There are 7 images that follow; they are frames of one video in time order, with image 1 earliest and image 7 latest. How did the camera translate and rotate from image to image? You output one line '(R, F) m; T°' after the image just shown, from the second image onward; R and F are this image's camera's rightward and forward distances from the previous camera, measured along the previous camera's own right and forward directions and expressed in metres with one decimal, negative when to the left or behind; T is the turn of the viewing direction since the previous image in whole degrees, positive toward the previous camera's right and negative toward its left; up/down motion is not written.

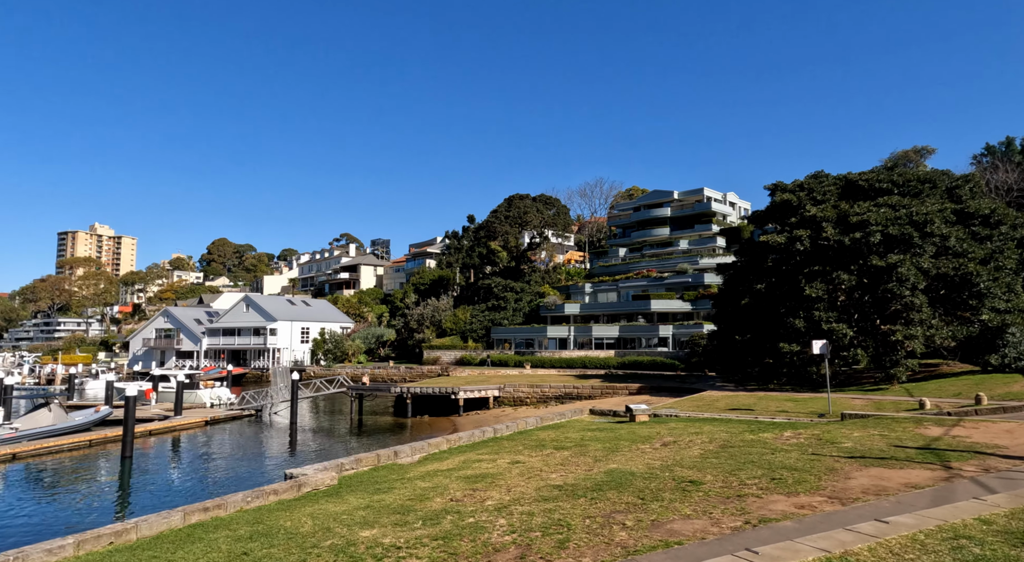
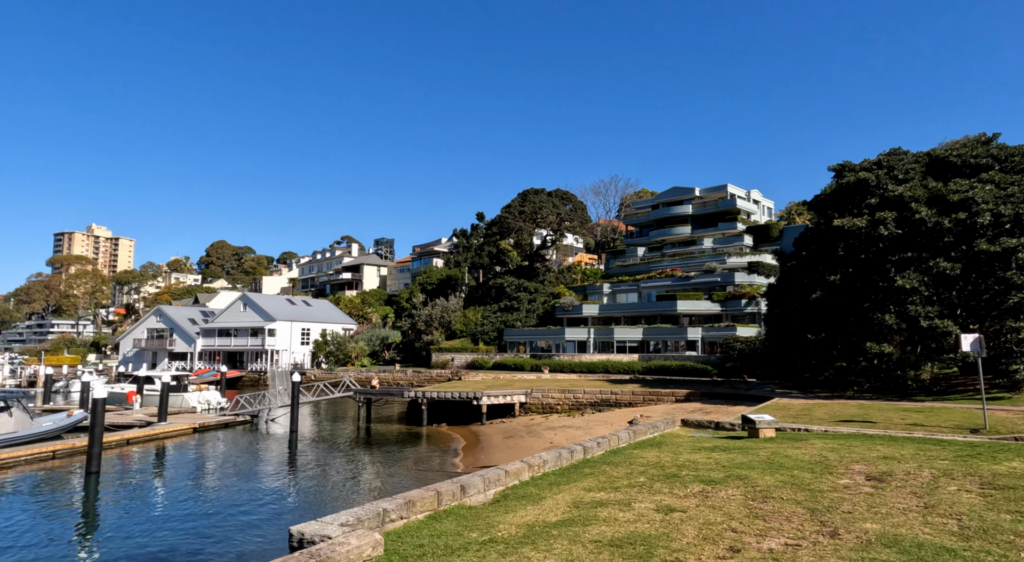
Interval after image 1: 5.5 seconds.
(-1.7, +4.8) m; 0°
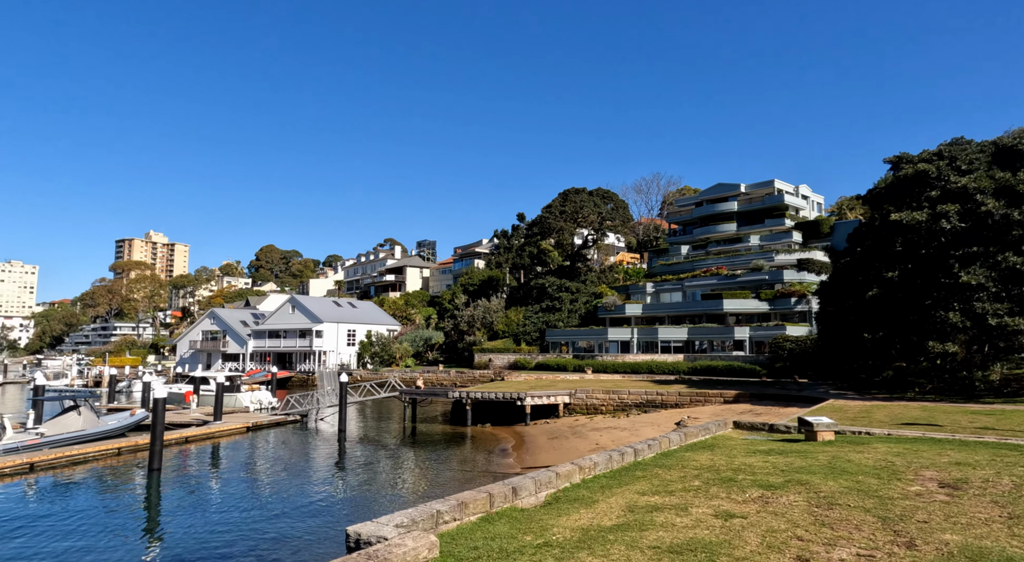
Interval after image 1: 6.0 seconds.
(-0.1, +0.2) m; -3°
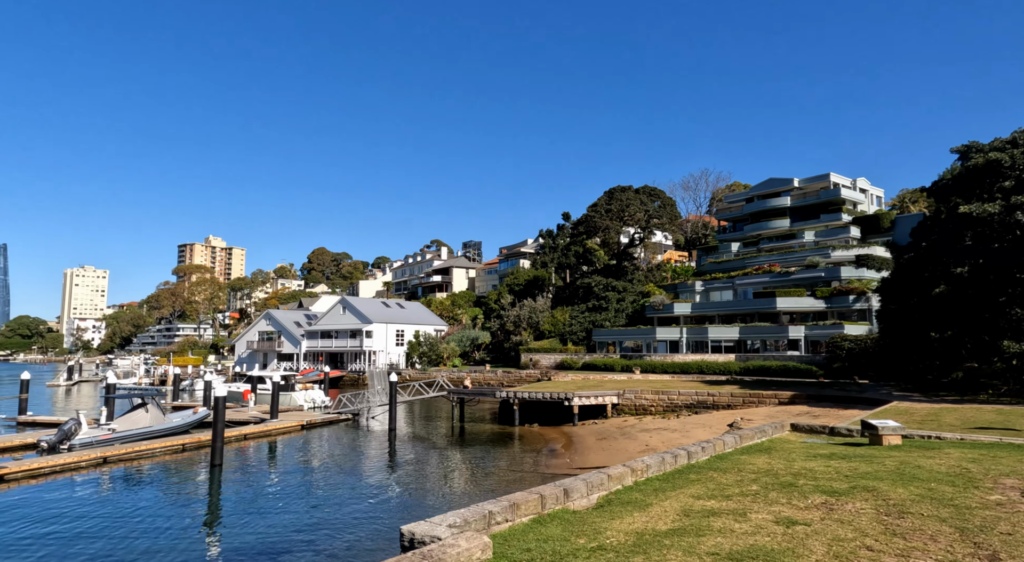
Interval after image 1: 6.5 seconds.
(0.0, +0.2) m; -4°
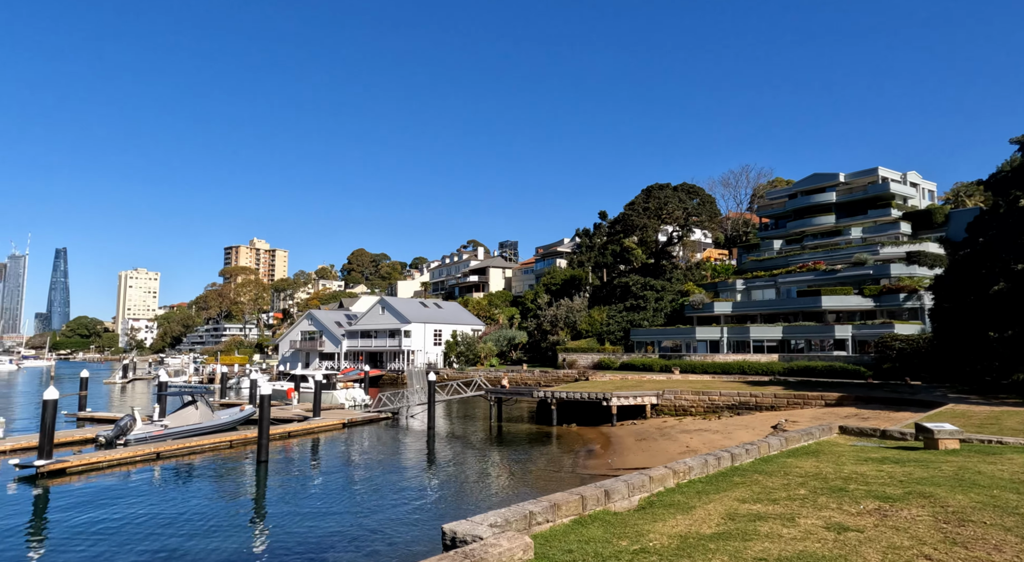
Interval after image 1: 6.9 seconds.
(0.0, +0.1) m; -3°
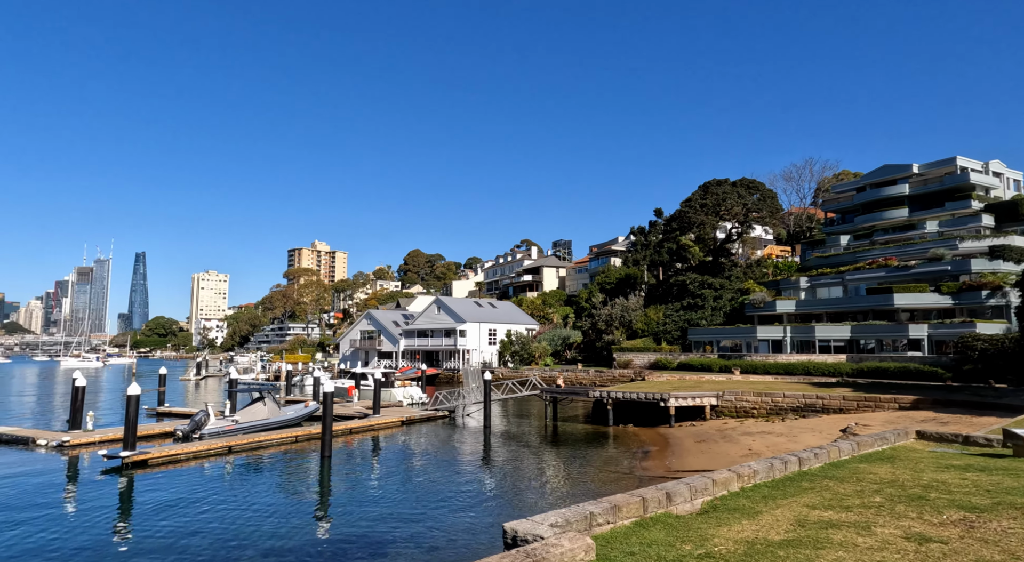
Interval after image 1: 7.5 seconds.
(-0.1, +0.1) m; -4°
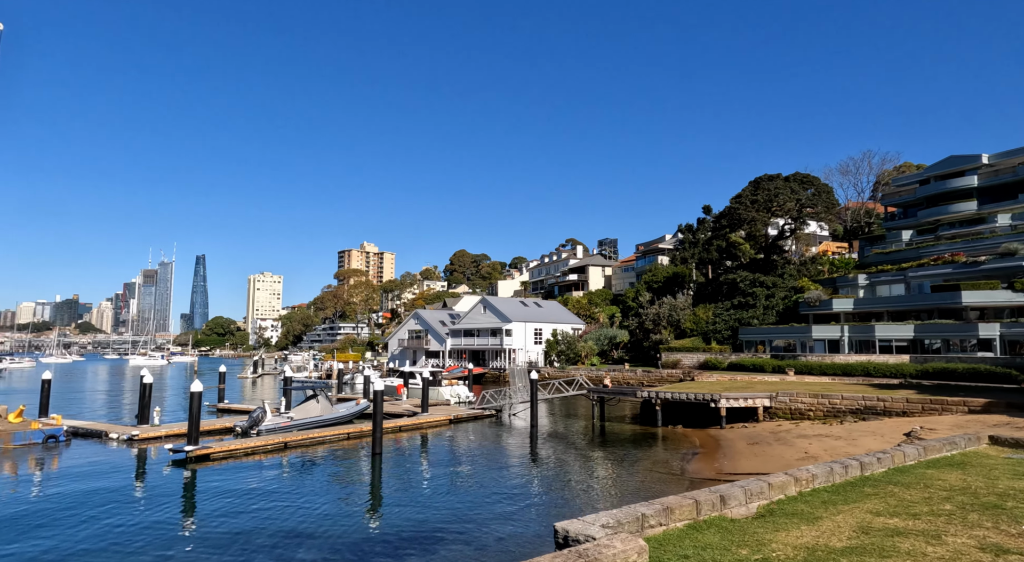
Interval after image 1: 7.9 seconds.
(0.0, +0.1) m; -4°
